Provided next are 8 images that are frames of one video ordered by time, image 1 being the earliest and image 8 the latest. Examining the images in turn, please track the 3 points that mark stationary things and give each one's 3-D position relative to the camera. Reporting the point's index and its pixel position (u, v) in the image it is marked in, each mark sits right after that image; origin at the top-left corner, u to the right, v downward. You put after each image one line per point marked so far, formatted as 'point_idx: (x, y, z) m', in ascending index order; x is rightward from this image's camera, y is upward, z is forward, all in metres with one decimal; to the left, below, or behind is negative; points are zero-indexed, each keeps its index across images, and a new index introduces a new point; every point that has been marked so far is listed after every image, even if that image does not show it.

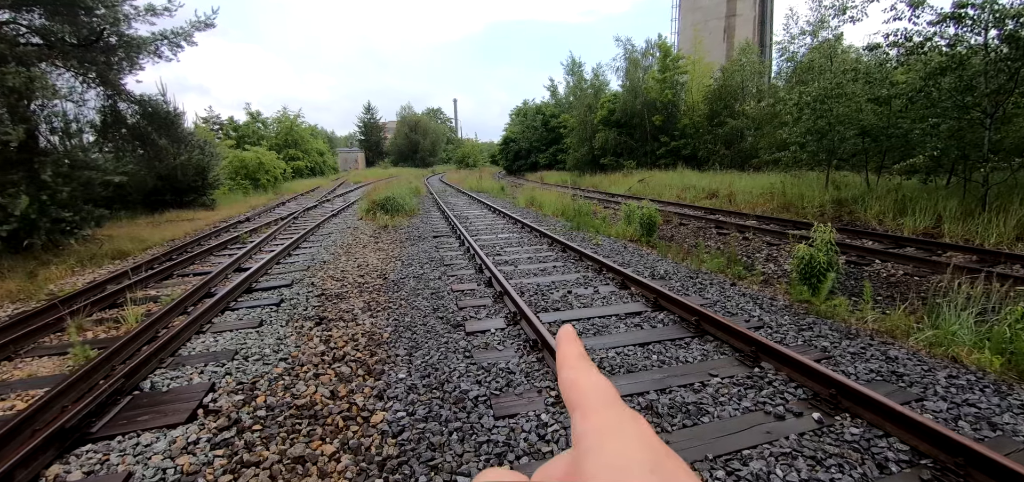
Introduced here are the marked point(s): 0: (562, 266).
0: (+0.8, -0.4, +6.6) m
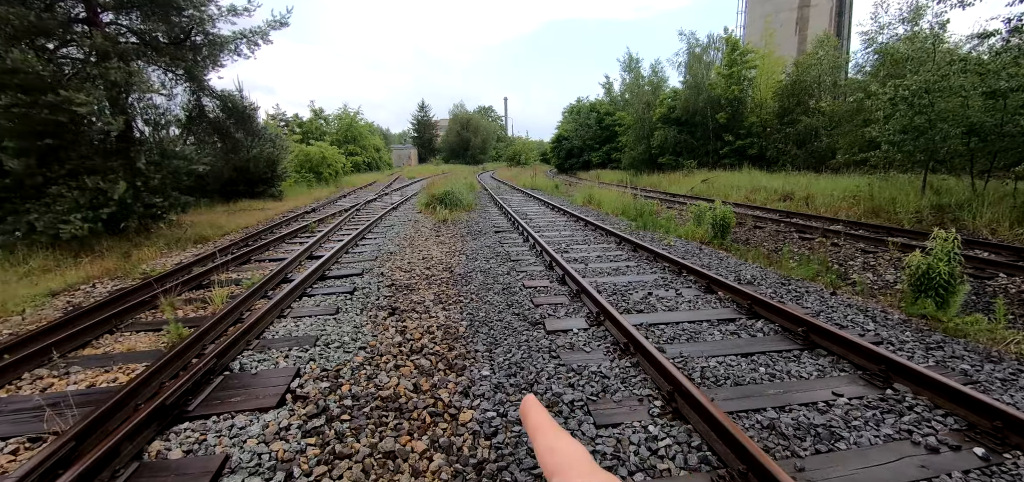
0: (+1.8, -0.4, +6.2) m
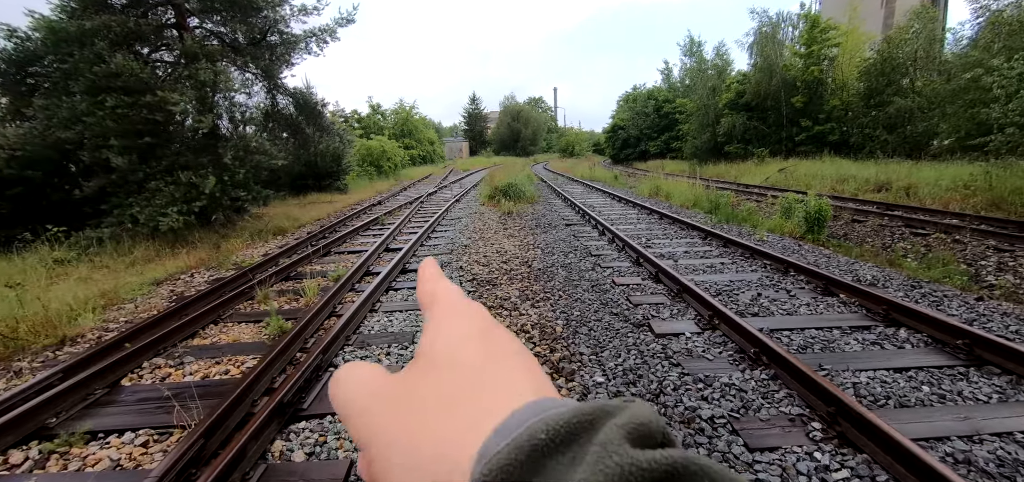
0: (+2.9, -0.3, +5.7) m
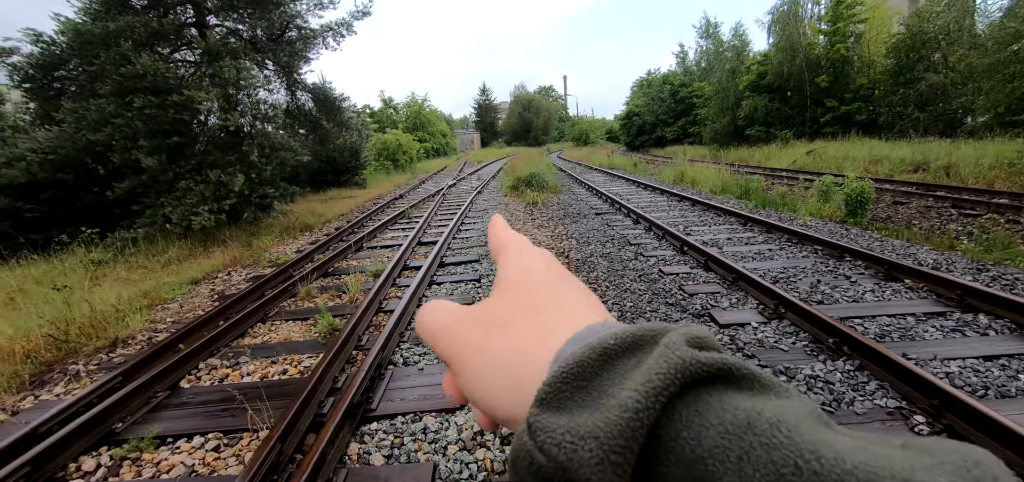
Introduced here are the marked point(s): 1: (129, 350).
0: (+3.4, -0.1, +5.5) m
1: (-3.3, -0.9, +3.7) m
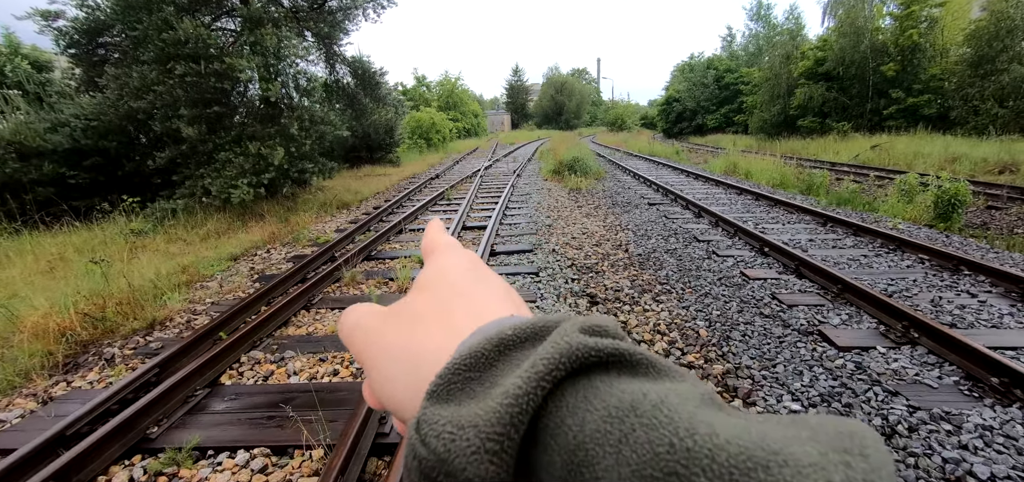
0: (+4.1, -0.2, +4.8) m
1: (-2.7, -0.7, +3.4) m
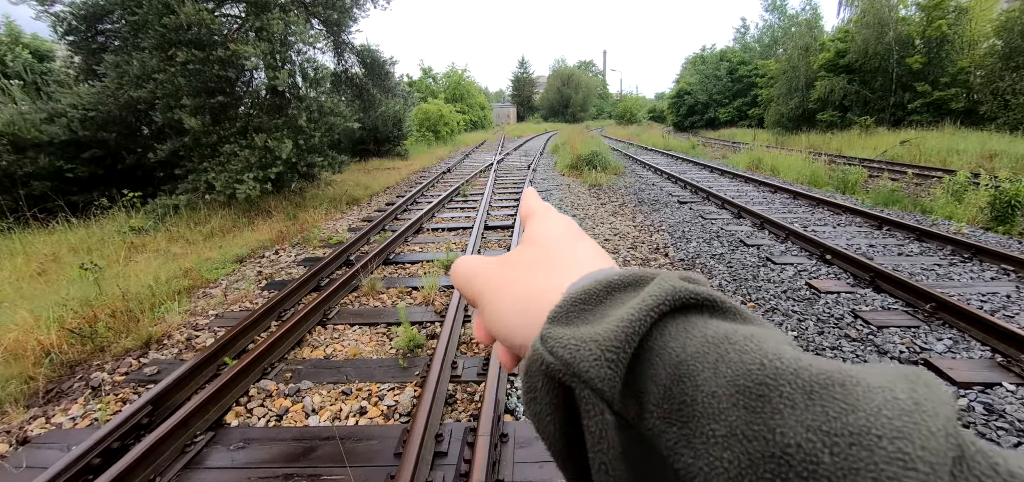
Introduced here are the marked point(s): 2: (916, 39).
0: (+4.4, -0.2, +4.3) m
1: (-2.4, -0.8, +3.0) m
2: (+17.7, +8.9, +19.1) m
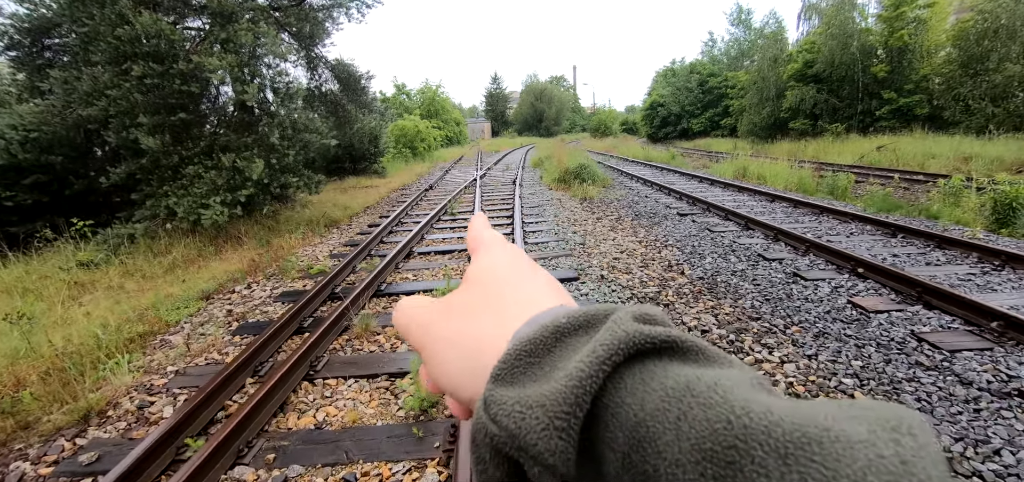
0: (+4.5, -0.3, +4.1) m
1: (-2.2, -1.0, +2.4) m
2: (+16.7, +8.7, +19.8) m
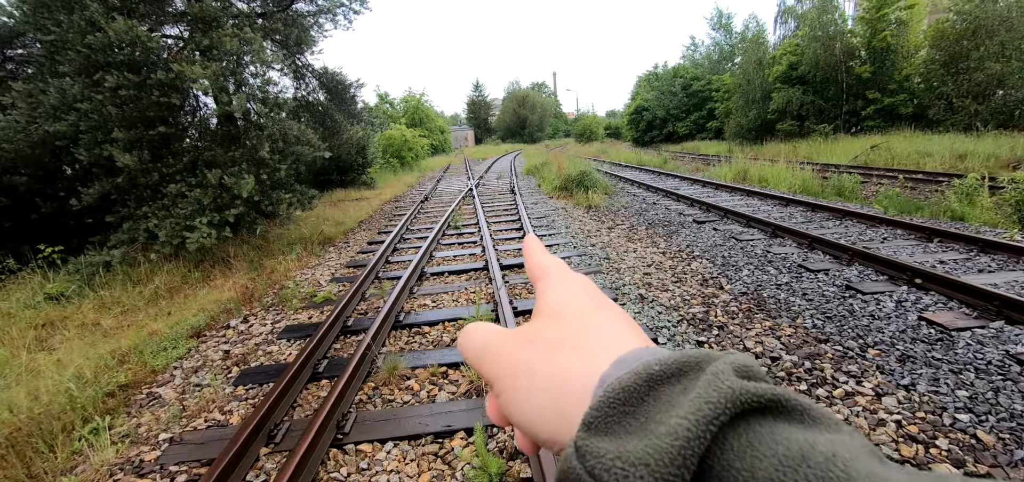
0: (+4.8, -0.3, +3.8) m
1: (-1.8, -1.3, +1.9) m
2: (+16.1, +8.8, +20.1) m
